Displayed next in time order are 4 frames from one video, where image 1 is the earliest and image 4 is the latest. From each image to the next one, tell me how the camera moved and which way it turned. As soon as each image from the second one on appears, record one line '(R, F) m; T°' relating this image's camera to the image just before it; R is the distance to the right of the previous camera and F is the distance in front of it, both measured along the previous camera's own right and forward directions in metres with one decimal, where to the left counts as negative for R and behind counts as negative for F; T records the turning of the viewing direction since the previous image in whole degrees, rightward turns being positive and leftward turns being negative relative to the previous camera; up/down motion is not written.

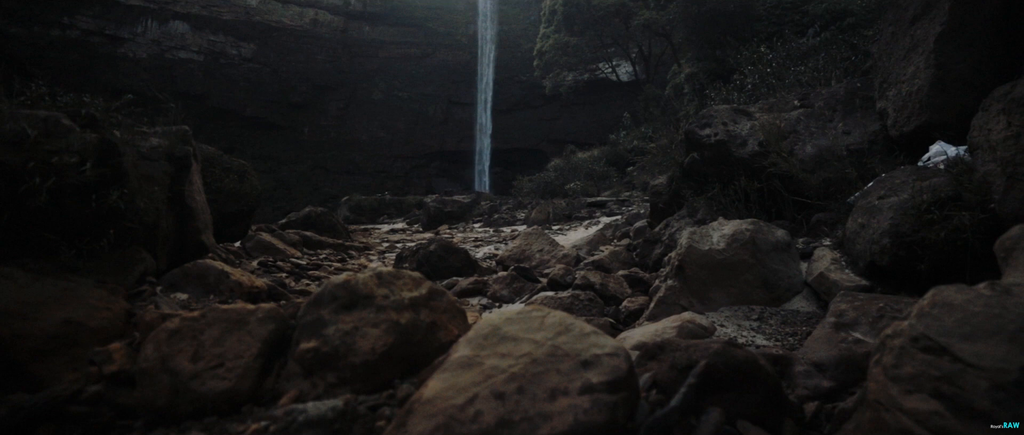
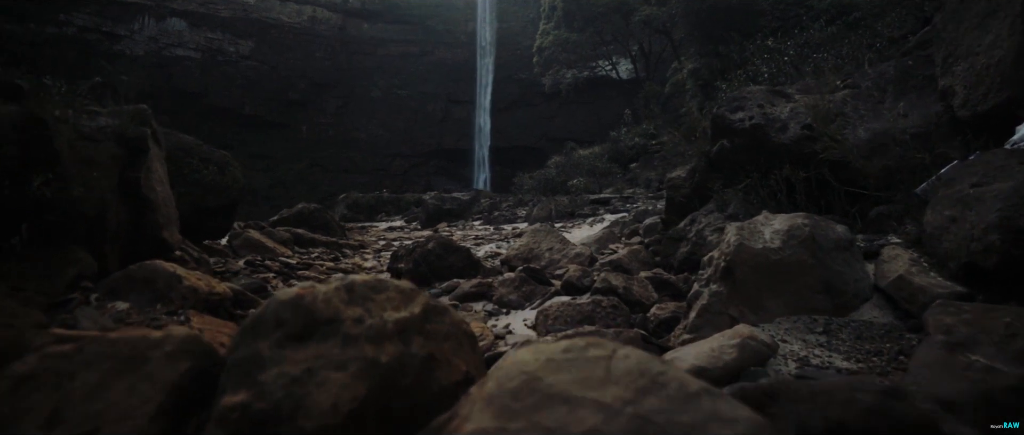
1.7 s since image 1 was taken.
(-0.1, +0.5) m; 0°
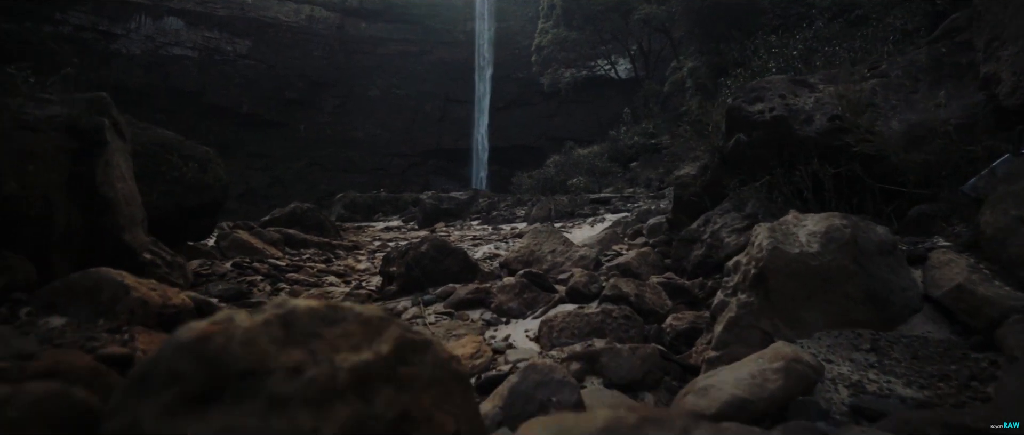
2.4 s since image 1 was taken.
(0.0, +0.3) m; 0°
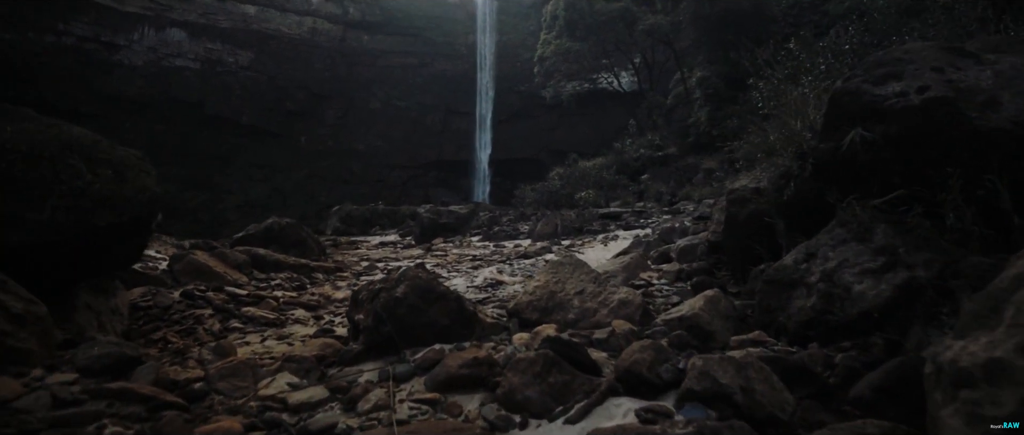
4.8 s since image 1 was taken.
(-0.1, +1.3) m; 0°
